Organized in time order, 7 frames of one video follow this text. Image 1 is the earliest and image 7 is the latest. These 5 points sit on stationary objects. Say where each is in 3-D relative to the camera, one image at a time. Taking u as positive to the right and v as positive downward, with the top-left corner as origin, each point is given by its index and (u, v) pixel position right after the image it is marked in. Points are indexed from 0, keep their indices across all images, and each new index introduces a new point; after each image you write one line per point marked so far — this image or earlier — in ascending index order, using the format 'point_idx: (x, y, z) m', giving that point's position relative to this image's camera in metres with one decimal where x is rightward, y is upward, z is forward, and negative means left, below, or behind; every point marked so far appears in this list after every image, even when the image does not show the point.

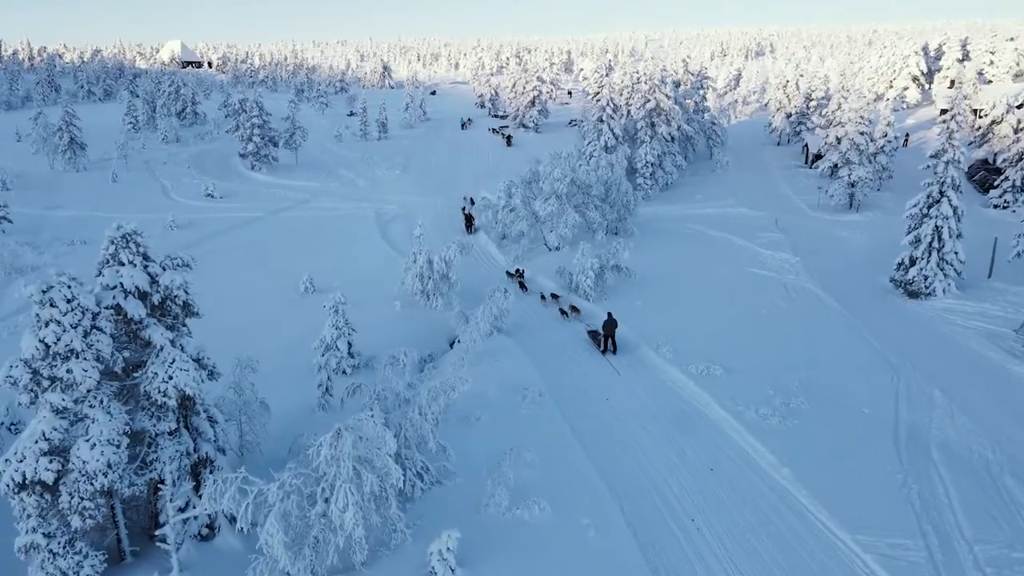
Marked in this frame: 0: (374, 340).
0: (-3.6, -1.3, +19.4) m
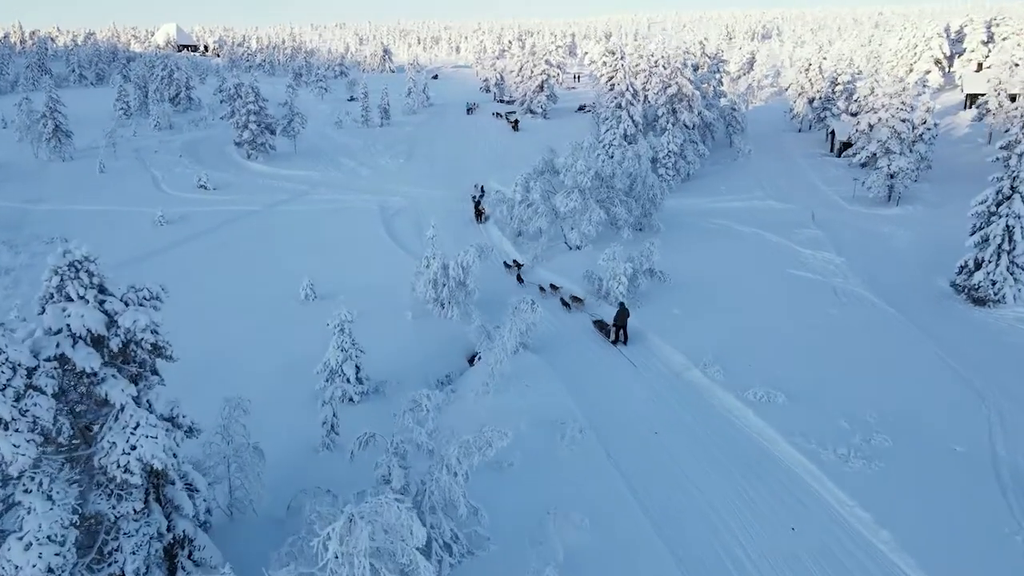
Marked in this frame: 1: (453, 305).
0: (-2.9, -1.6, +17.2) m
1: (-1.5, -0.5, +19.3) m
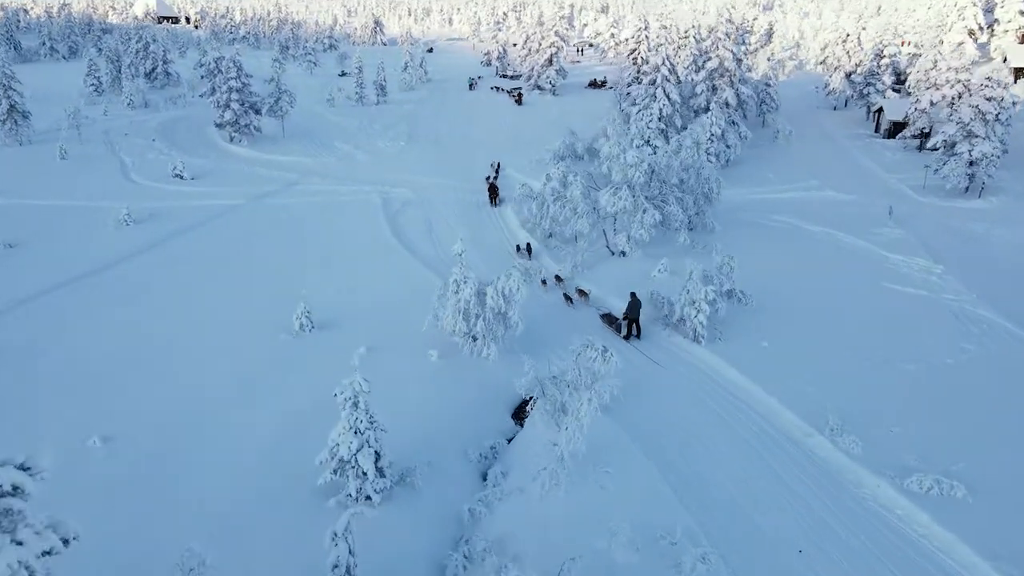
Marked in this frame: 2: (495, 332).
0: (-1.8, -2.3, +13.0) m
1: (-0.5, -1.1, +15.1) m
2: (-0.3, -0.9, +15.2) m
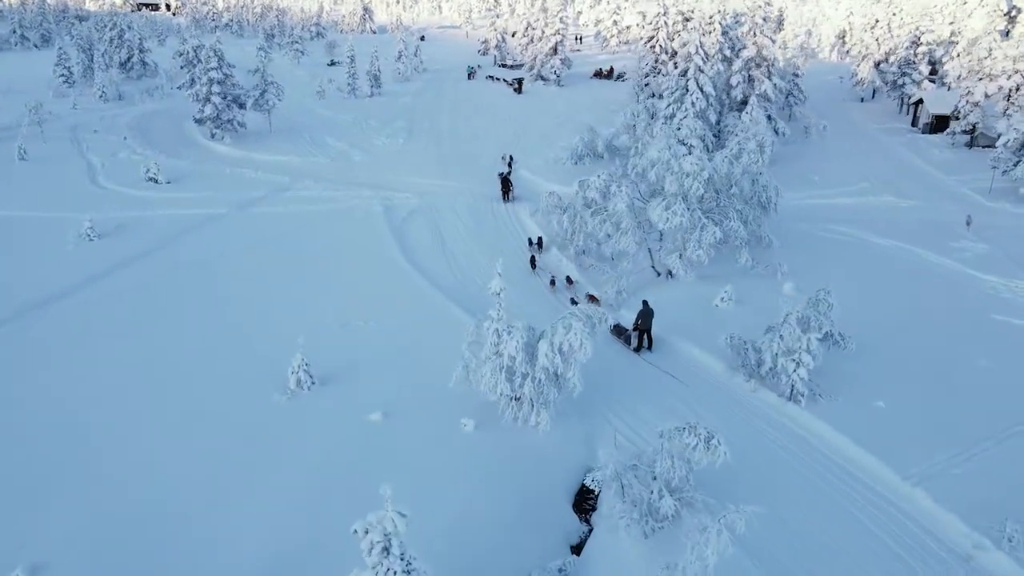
0: (-0.9, -3.2, +9.8) m
1: (+0.4, -1.9, +11.9) m
2: (+0.6, -1.7, +12.0) m
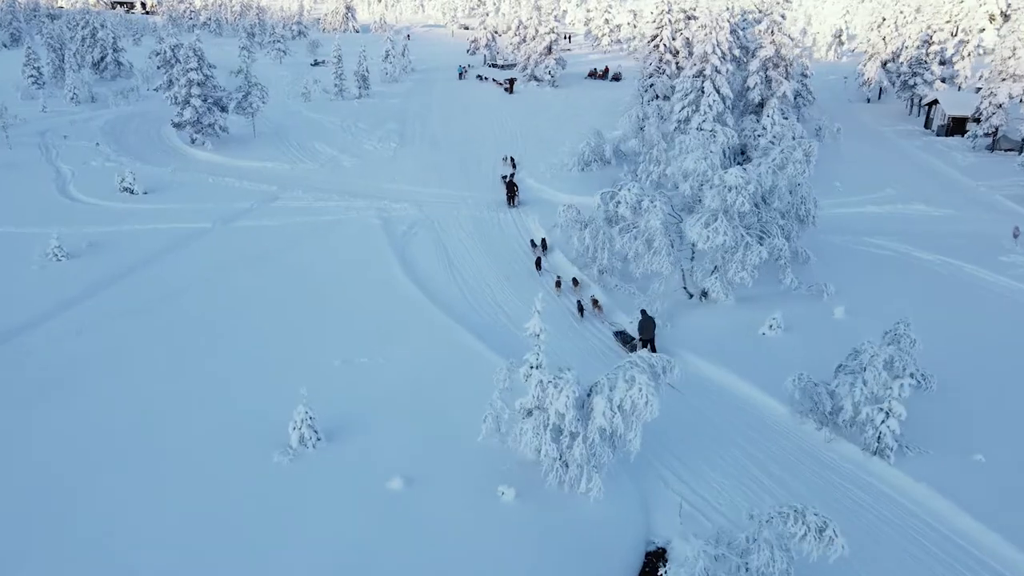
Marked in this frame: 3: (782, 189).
0: (-0.2, -3.8, +7.9) m
1: (+1.1, -2.5, +10.0) m
2: (+1.2, -2.3, +10.1) m
3: (+6.1, +2.3, +16.9) m
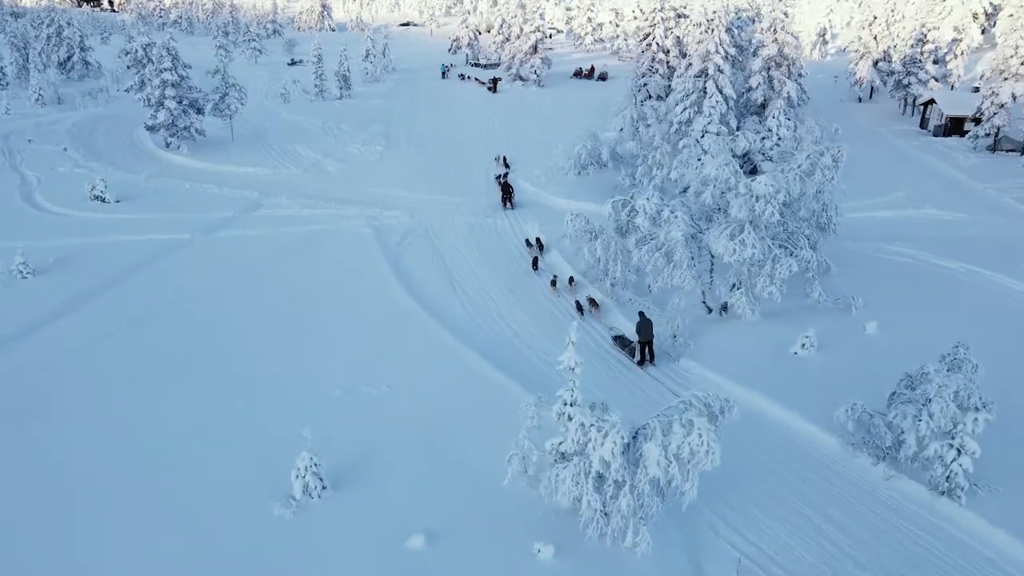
0: (+0.3, -4.1, +6.7) m
1: (+1.5, -2.9, +8.9) m
2: (+1.6, -2.7, +9.0) m
3: (+6.3, +2.0, +15.8) m
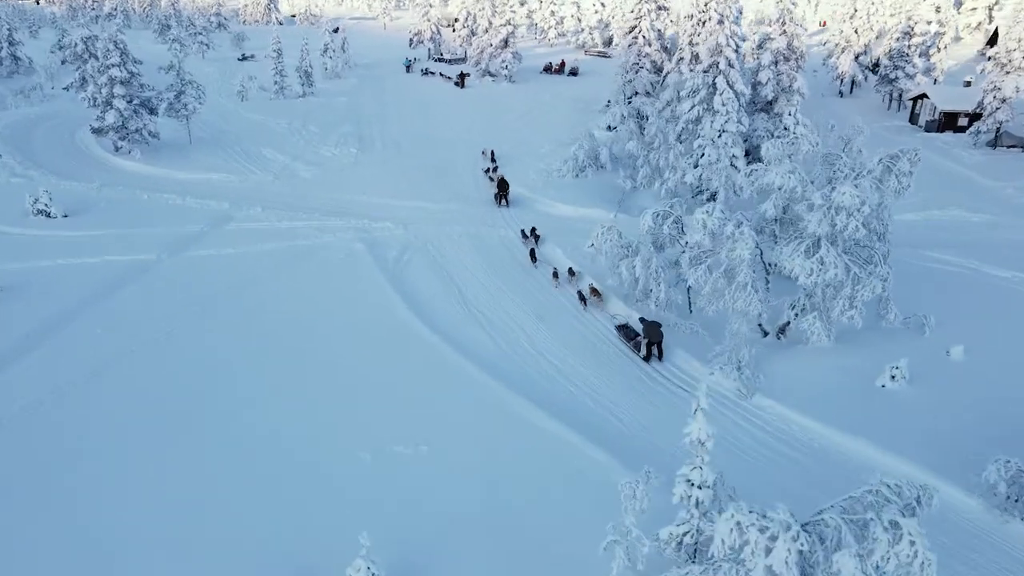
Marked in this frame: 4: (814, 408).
0: (+1.8, -4.7, +4.7) m
1: (+2.8, -3.4, +6.9) m
2: (+2.9, -3.2, +7.0) m
3: (+7.0, +1.6, +14.2) m
4: (+5.1, -2.1, +12.2) m
